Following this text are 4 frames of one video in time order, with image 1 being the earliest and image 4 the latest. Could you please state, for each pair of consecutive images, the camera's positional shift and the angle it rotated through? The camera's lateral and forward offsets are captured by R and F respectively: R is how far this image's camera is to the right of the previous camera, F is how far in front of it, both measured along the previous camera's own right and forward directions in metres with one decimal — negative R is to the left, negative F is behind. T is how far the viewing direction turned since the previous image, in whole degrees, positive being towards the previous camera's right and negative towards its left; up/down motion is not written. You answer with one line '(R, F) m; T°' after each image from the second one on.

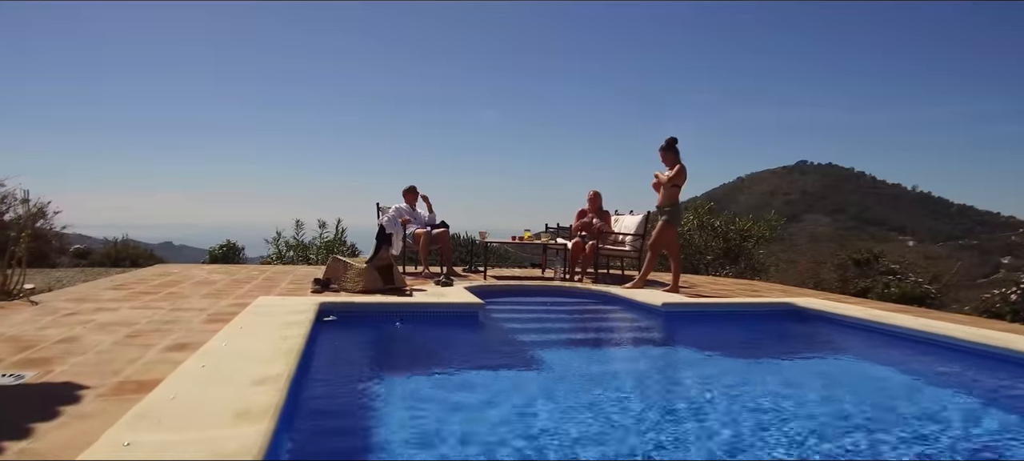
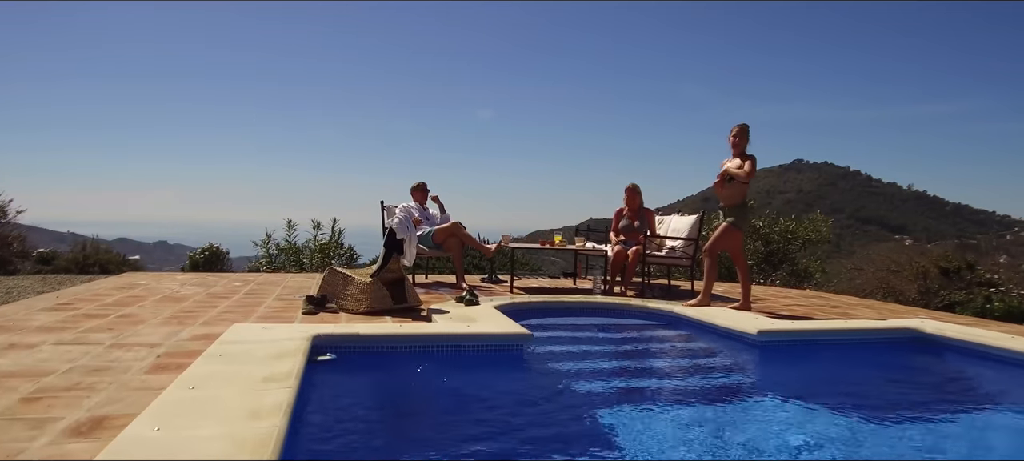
(-0.4, +1.2) m; 0°
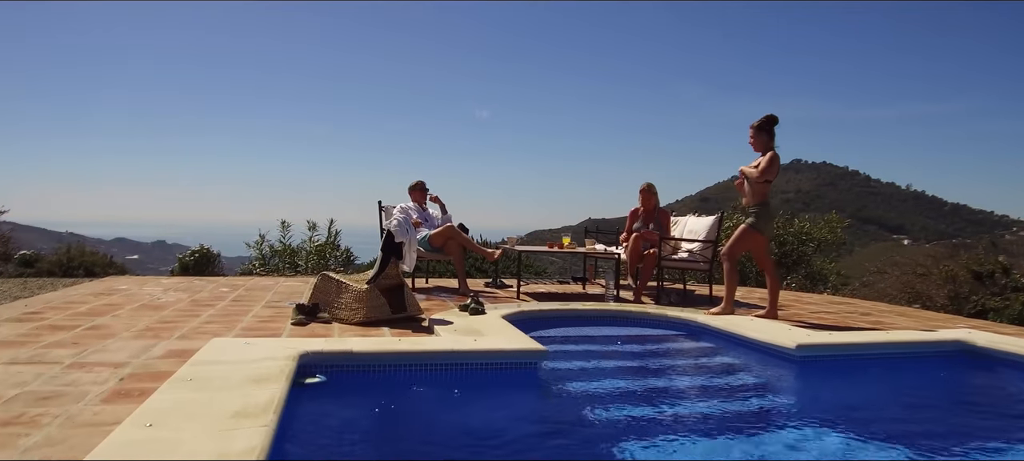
(-0.1, +0.4) m; 0°
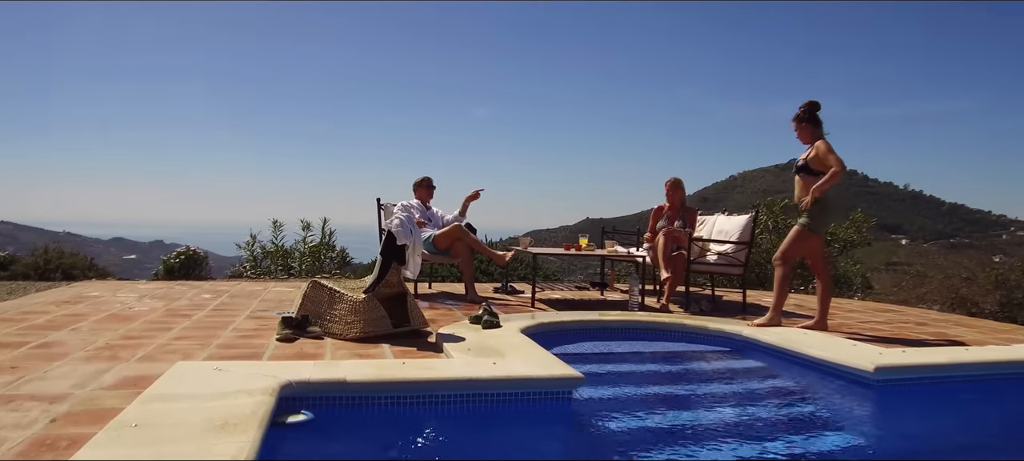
(-0.1, +0.6) m; 0°
